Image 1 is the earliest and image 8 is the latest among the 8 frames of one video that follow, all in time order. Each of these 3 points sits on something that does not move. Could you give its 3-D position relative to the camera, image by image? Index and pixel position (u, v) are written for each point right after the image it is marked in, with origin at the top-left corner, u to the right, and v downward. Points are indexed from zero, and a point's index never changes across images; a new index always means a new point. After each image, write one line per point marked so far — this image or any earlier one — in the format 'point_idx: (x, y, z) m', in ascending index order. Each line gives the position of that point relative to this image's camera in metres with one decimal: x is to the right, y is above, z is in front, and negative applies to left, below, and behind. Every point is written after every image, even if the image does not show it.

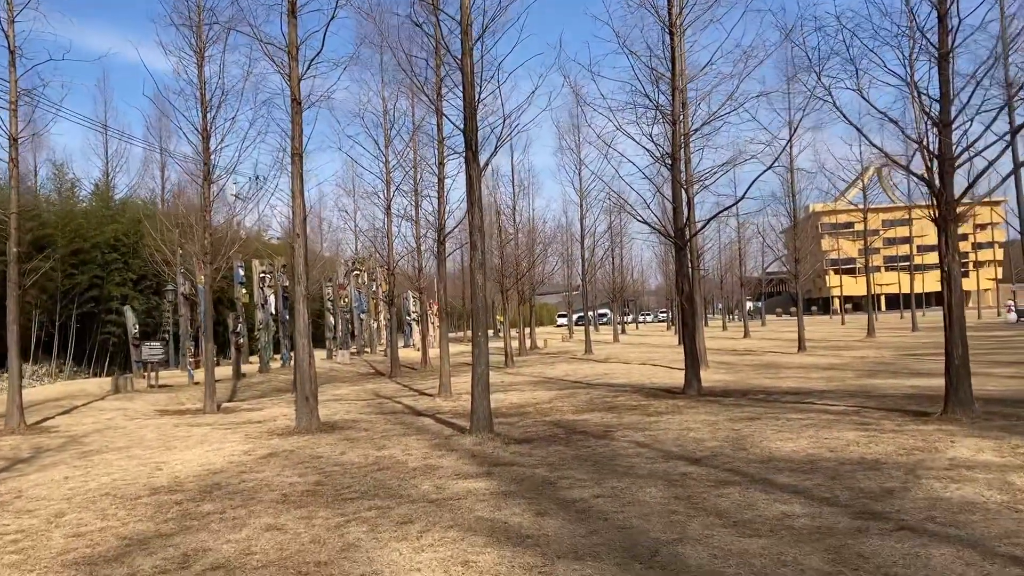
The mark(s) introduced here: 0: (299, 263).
0: (-2.3, +0.3, +9.9) m
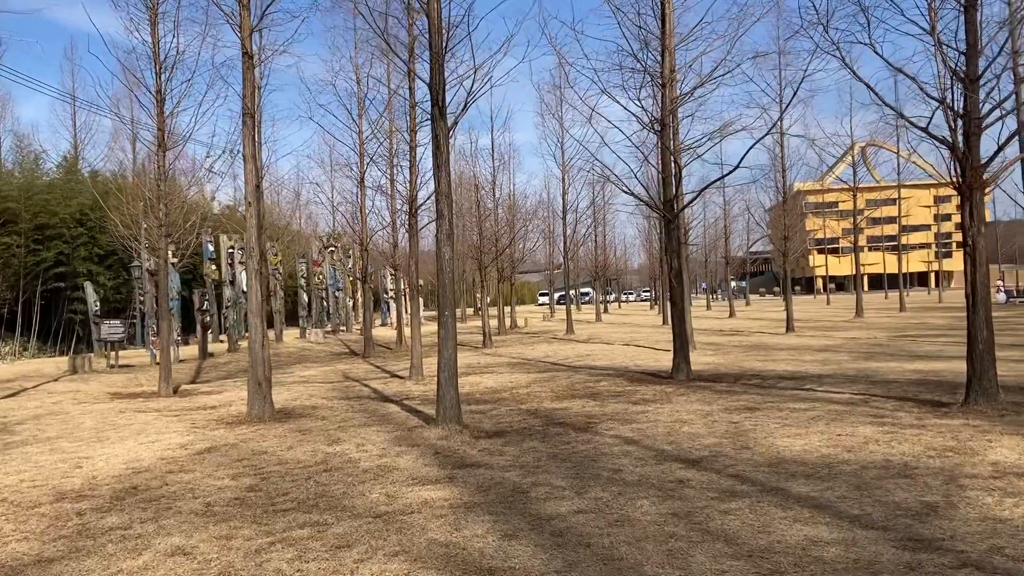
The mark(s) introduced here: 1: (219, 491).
0: (-2.6, +0.5, +9.0) m
1: (-1.7, -1.2, +5.2) m
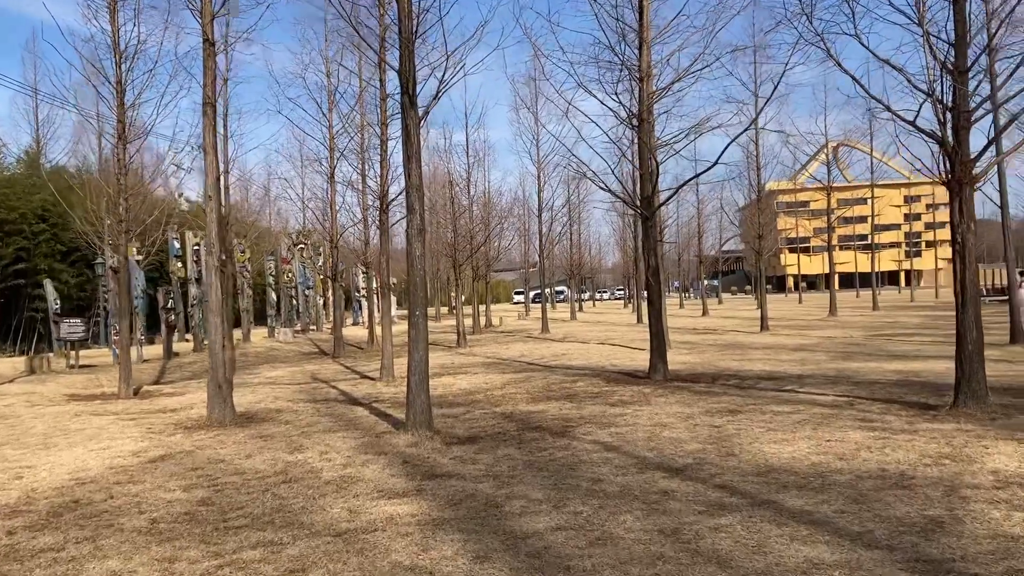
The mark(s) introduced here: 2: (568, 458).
0: (-2.8, +0.5, +8.6) m
1: (-1.8, -1.1, +4.8) m
2: (+0.3, -1.0, +5.4) m
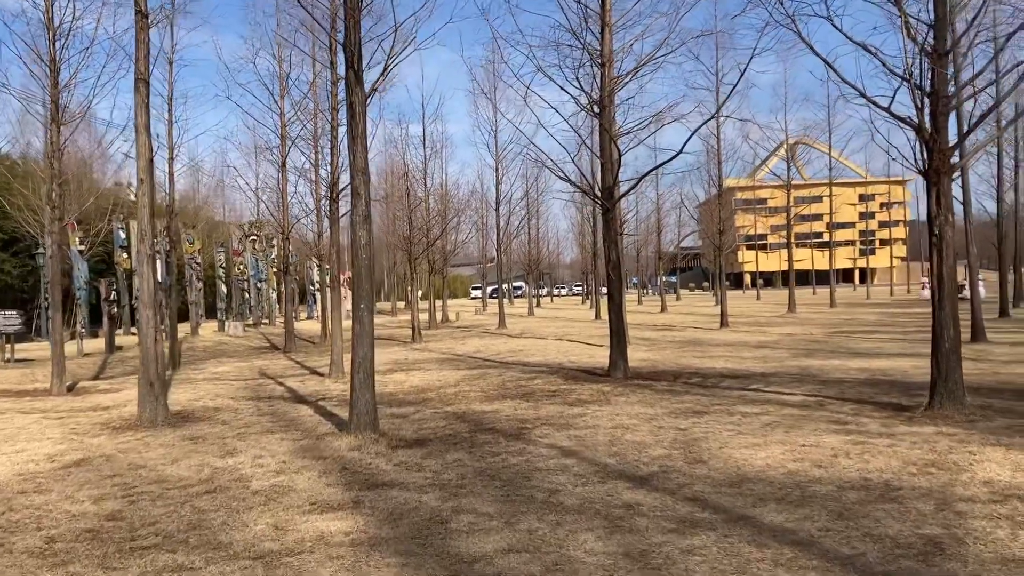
0: (-3.2, +0.6, +8.0) m
1: (-2.1, -1.1, +4.2) m
2: (+0.1, -1.0, +4.9) m
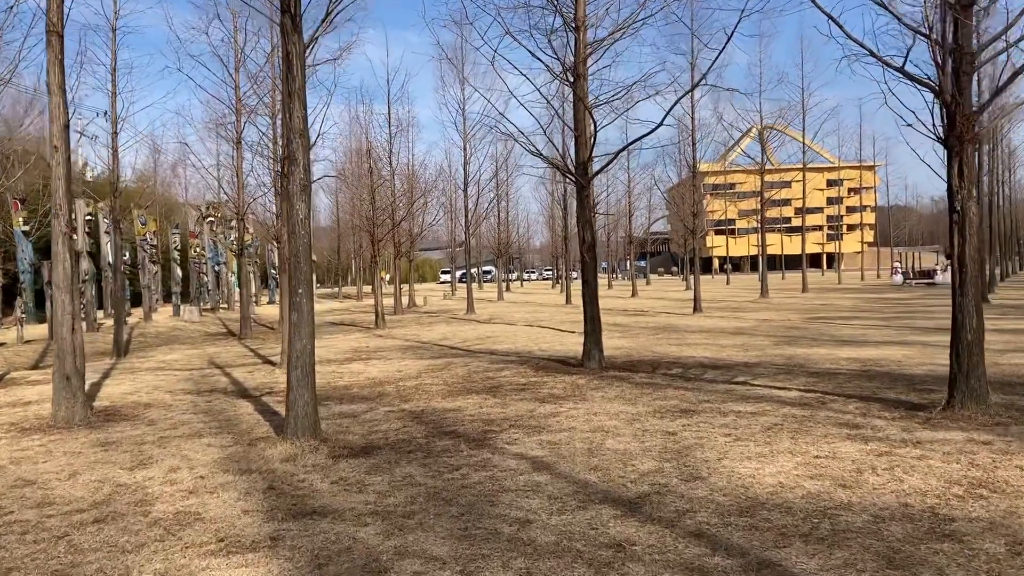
0: (-3.5, +0.8, +7.0) m
1: (-2.2, -1.0, +3.3) m
2: (-0.1, -0.9, +4.1) m
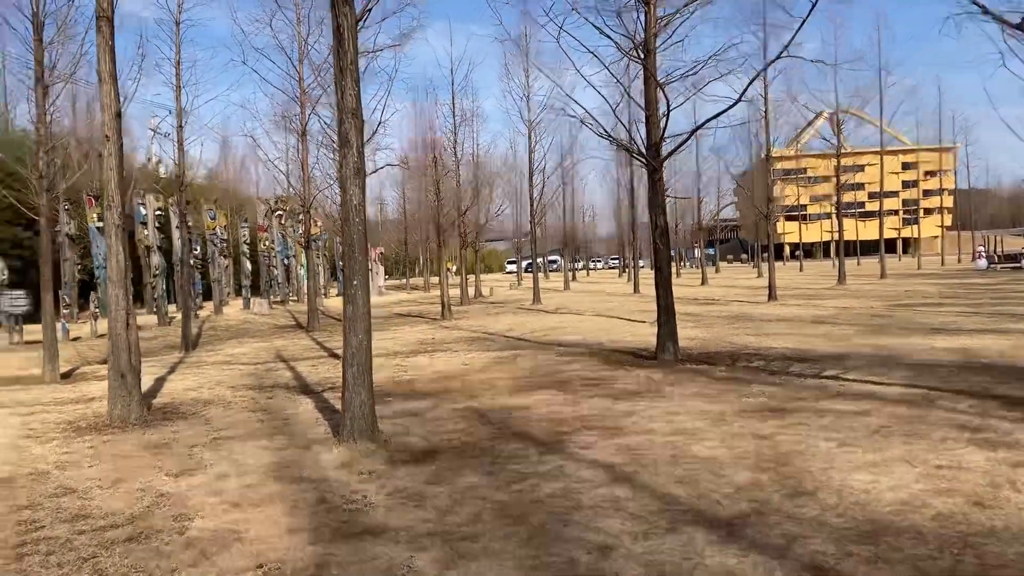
0: (-3.0, +0.8, +6.7) m
1: (-2.0, -1.0, +3.0) m
2: (+0.2, -0.8, +3.6) m
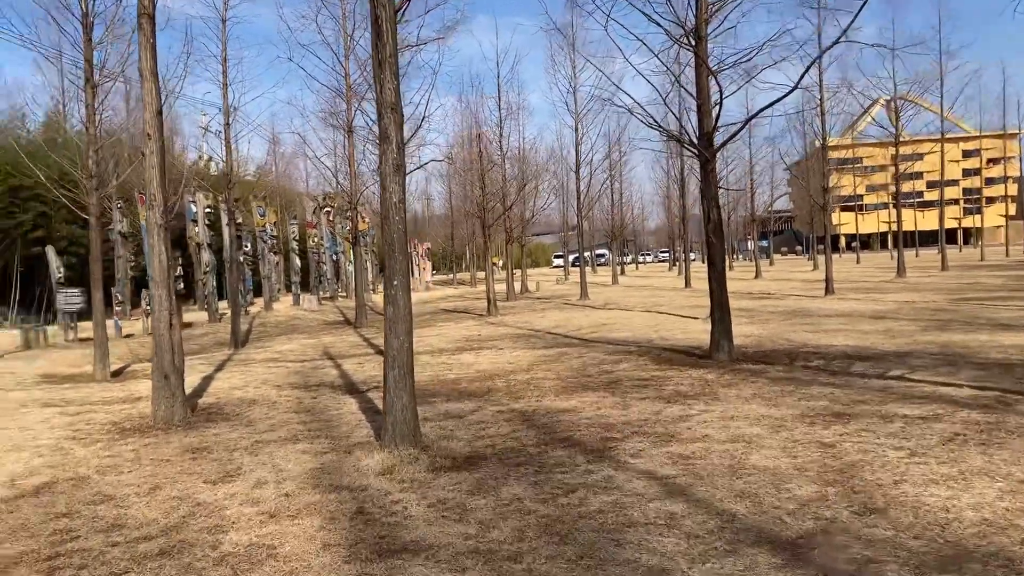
0: (-2.7, +0.8, +6.7) m
1: (-1.8, -1.0, +2.9) m
2: (+0.4, -0.8, +3.4) m
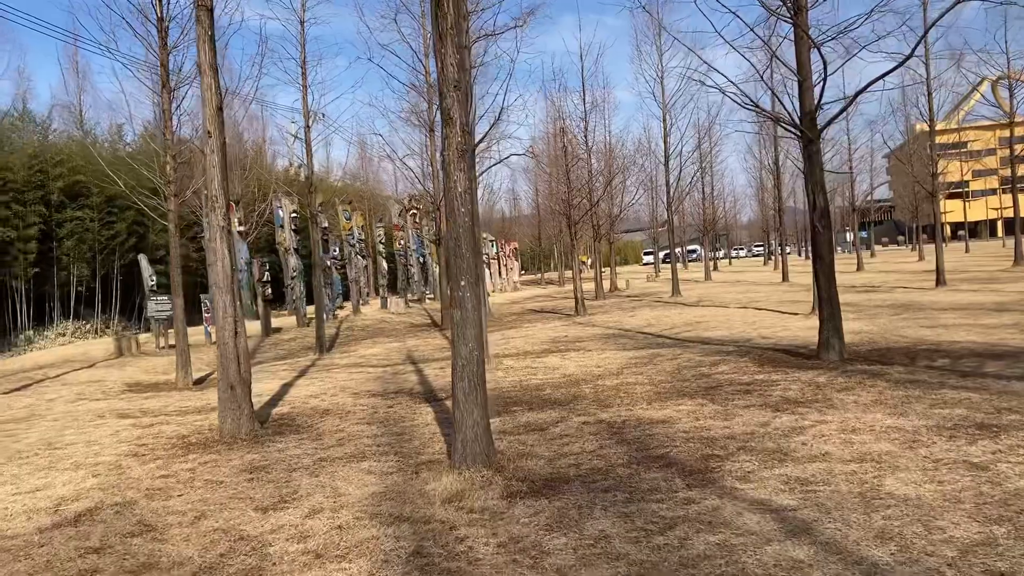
0: (-2.1, +0.8, +6.3) m
1: (-1.6, -1.0, +2.5) m
2: (+0.6, -0.8, +2.8) m
